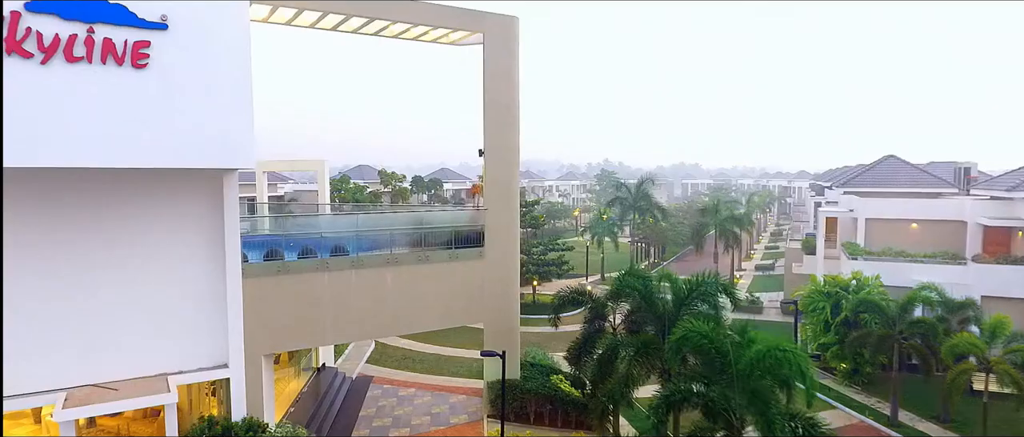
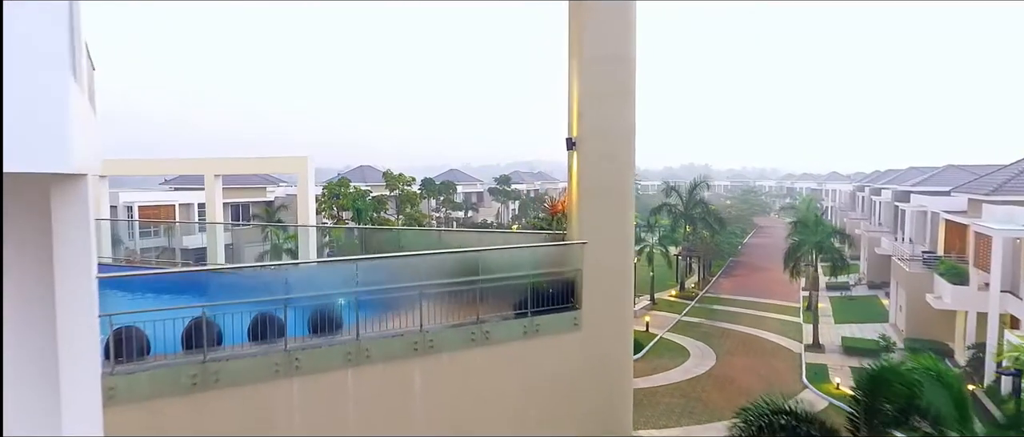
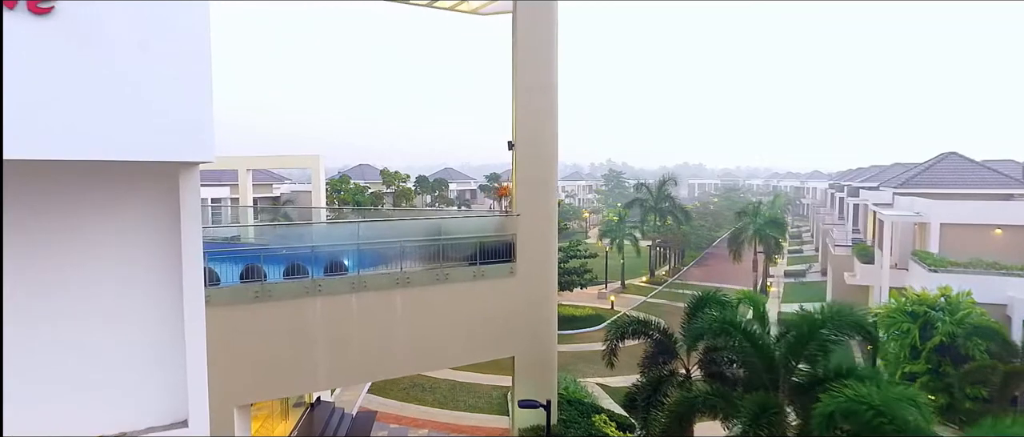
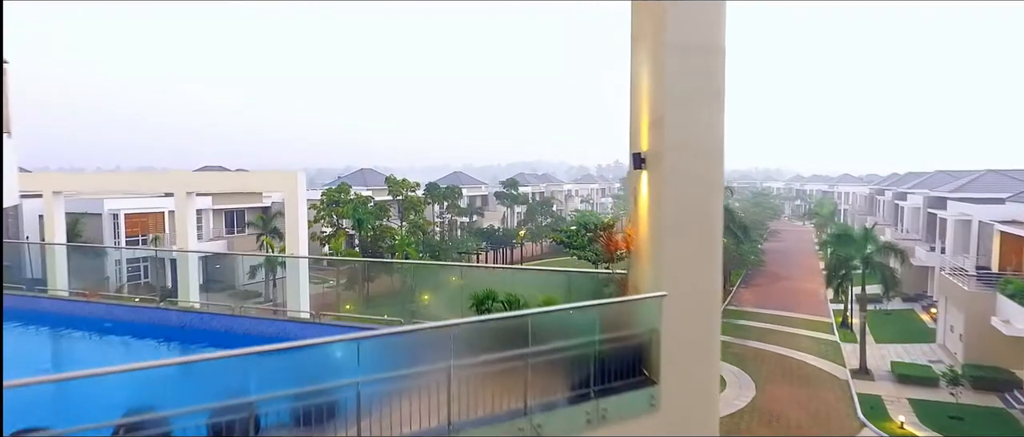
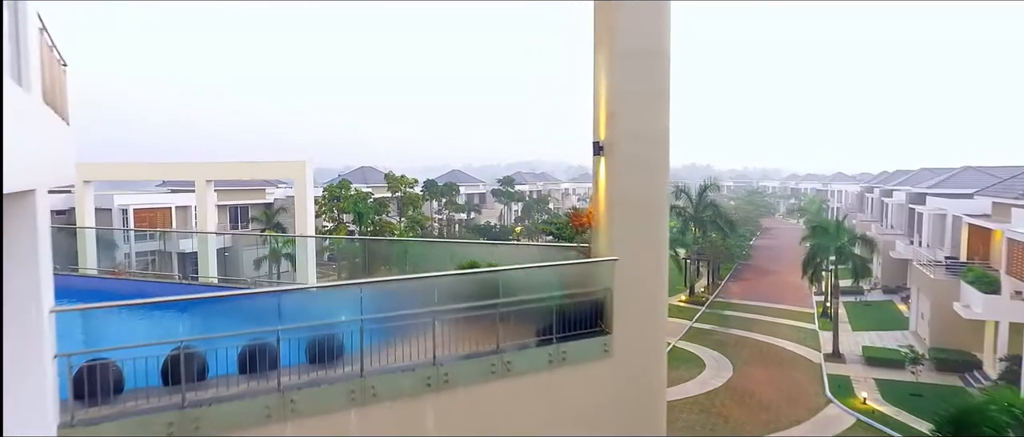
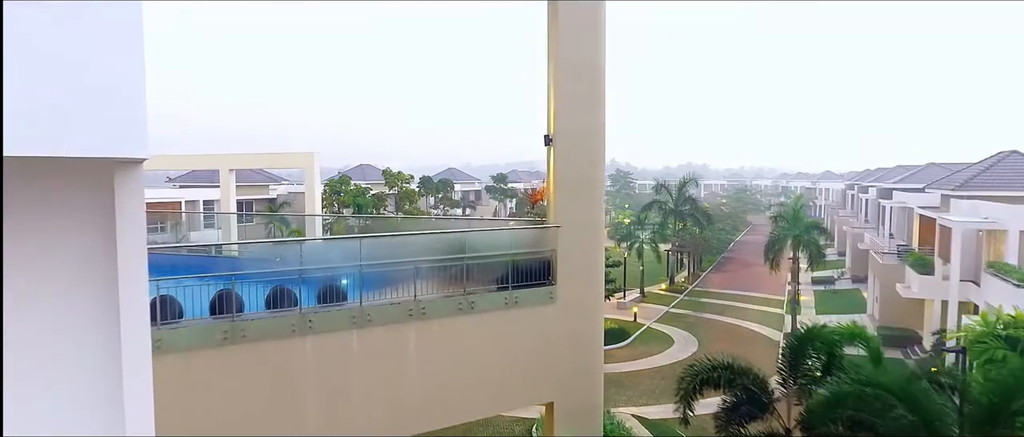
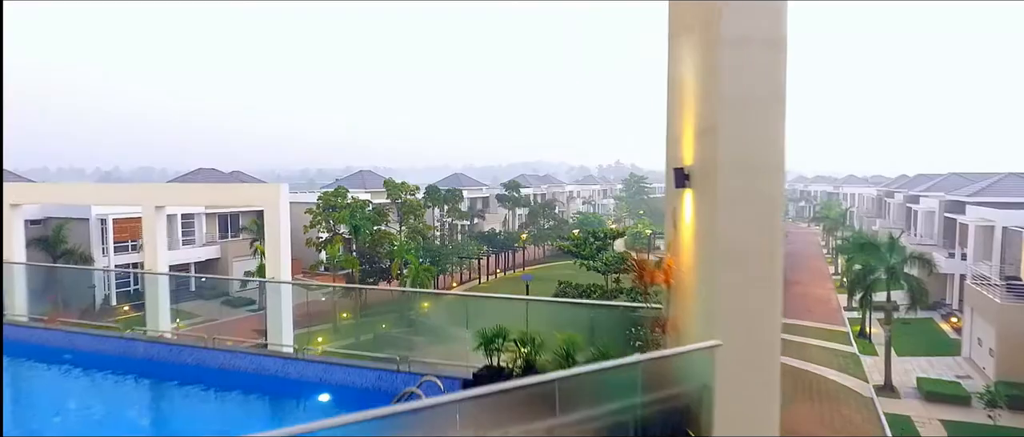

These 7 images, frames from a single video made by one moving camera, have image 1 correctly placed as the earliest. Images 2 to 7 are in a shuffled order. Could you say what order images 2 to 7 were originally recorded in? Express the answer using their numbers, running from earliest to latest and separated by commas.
3, 6, 2, 5, 4, 7
